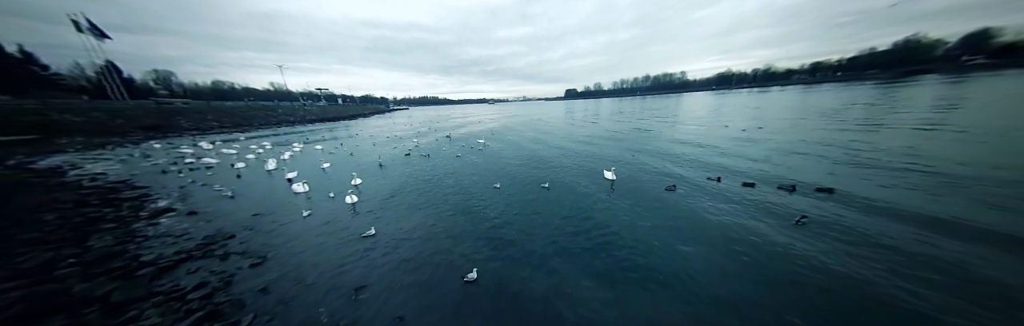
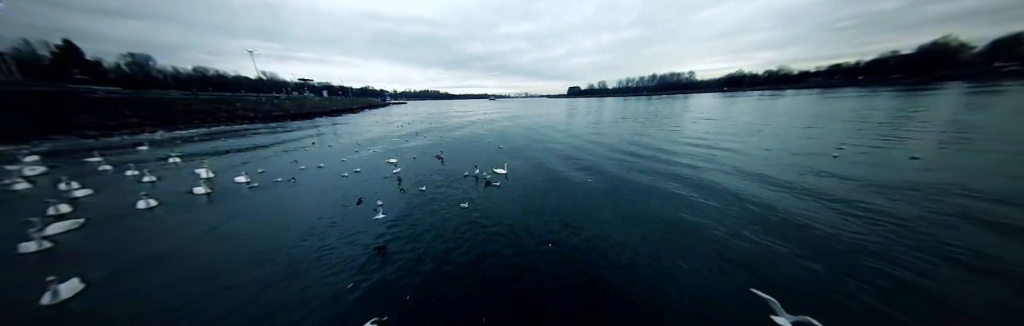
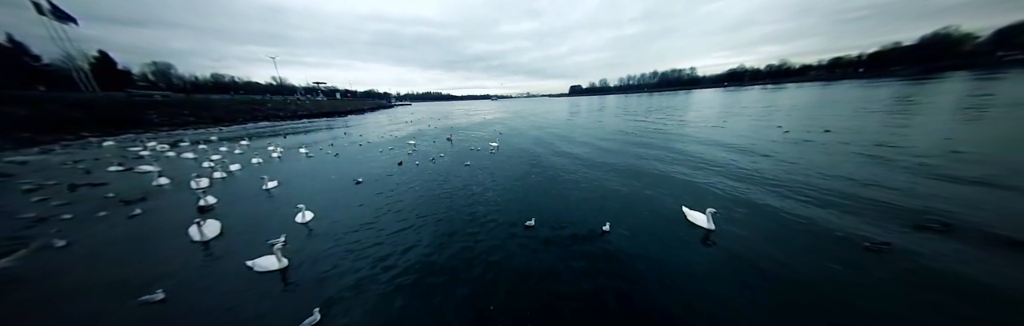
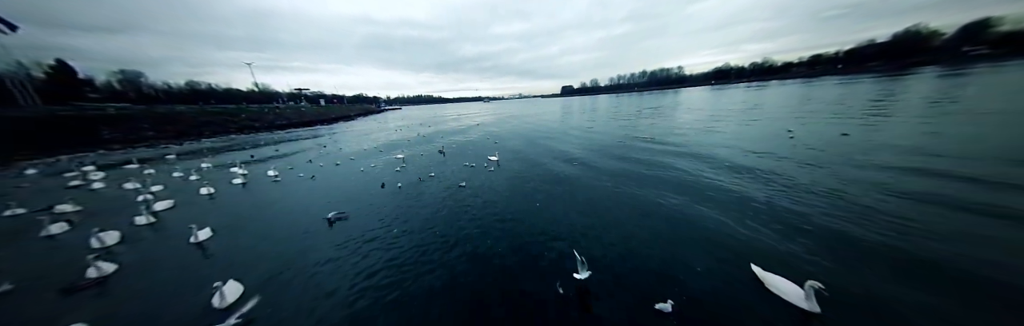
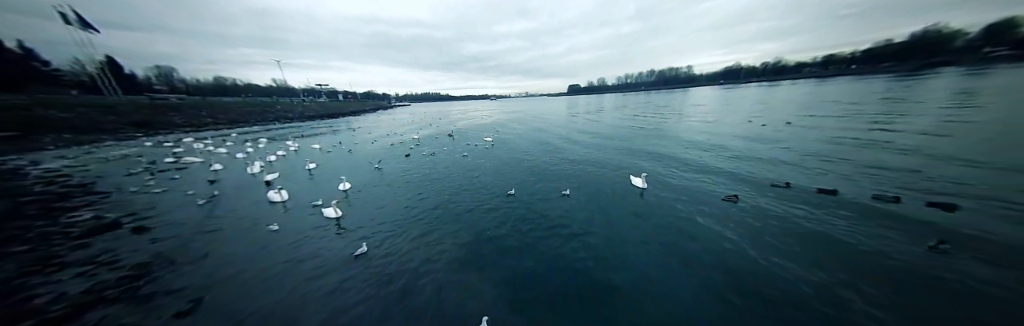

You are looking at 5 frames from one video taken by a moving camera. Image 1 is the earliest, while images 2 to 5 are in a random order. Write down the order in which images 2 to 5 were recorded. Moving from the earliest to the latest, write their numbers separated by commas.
5, 3, 4, 2
